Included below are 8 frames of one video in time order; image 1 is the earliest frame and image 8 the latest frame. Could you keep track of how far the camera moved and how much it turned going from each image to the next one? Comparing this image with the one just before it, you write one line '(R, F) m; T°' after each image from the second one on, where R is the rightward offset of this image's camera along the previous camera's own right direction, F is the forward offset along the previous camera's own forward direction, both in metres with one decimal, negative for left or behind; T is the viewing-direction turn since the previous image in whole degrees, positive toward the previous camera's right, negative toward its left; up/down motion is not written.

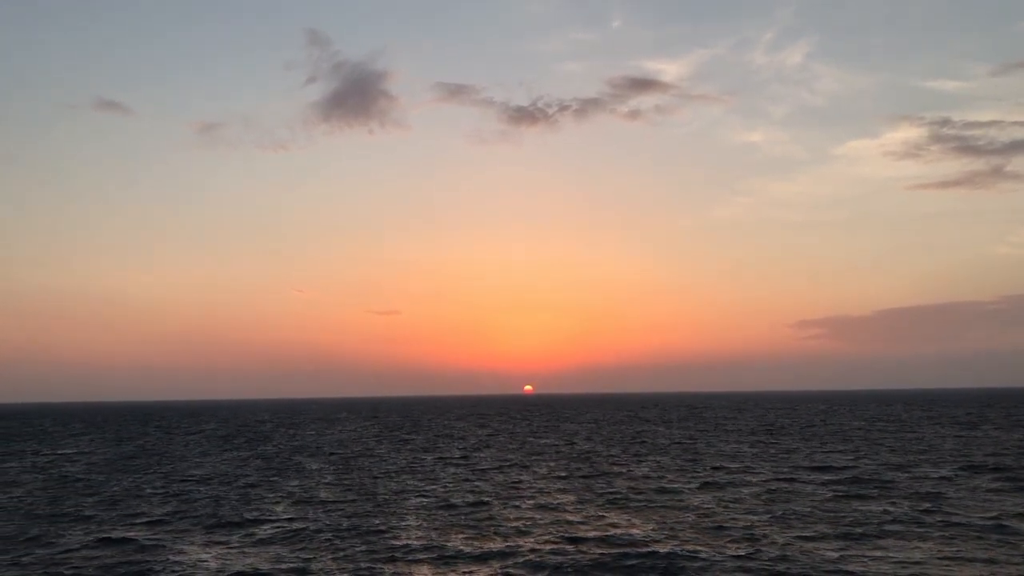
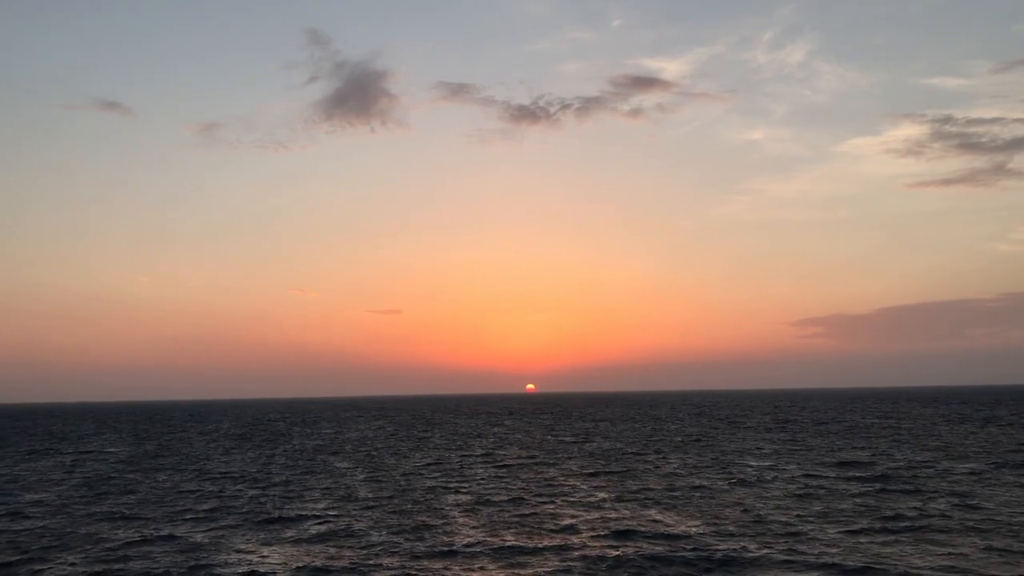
(-2.0, -0.6) m; 0°
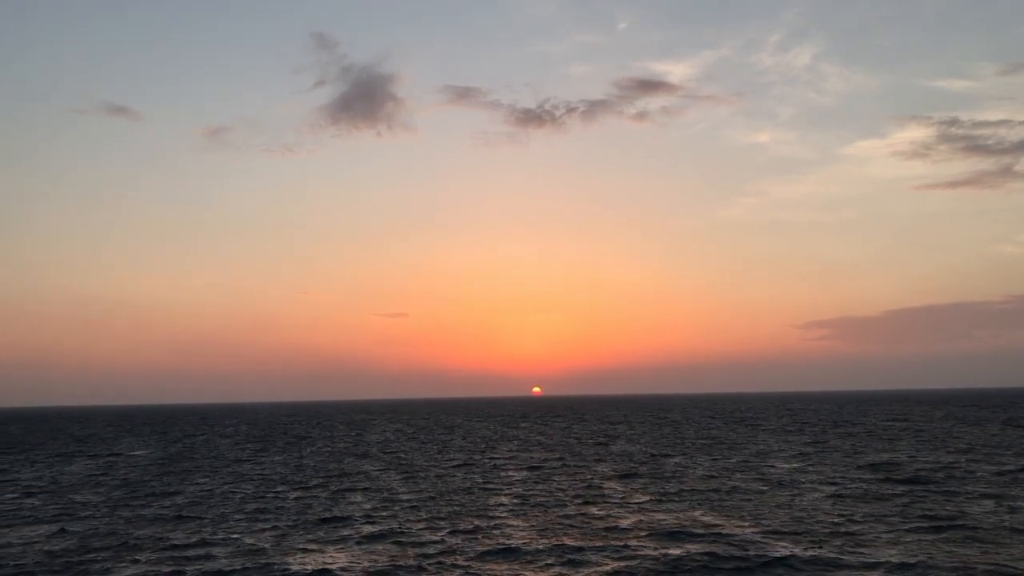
(-2.1, -0.6) m; 0°
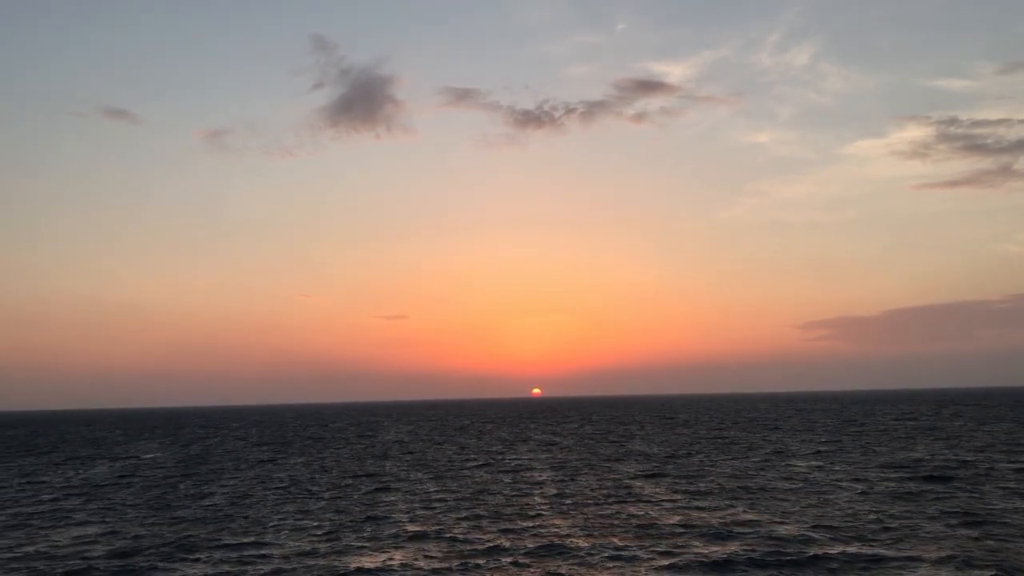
(-2.0, -0.4) m; 0°
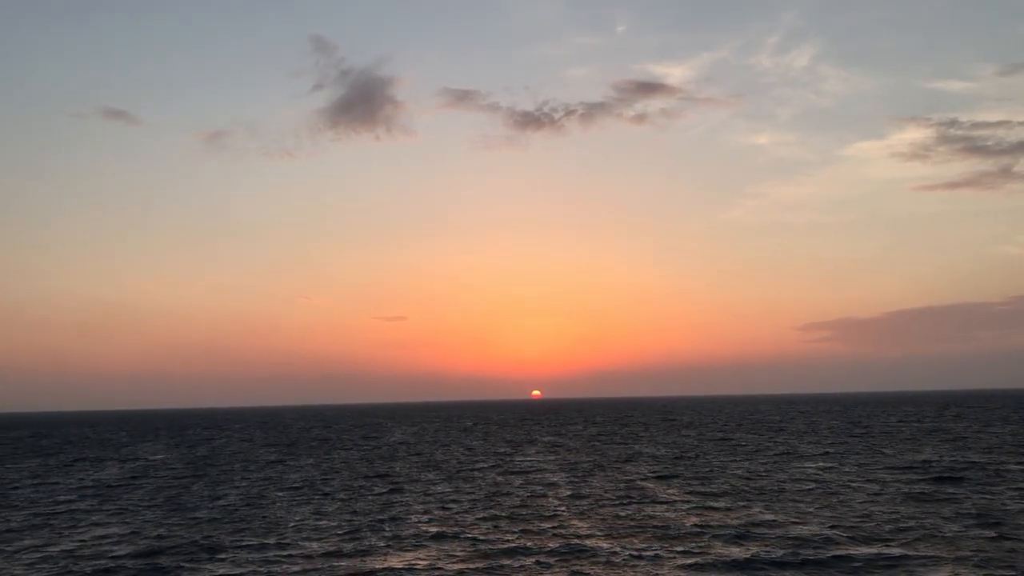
(+2.8, +0.4) m; 0°
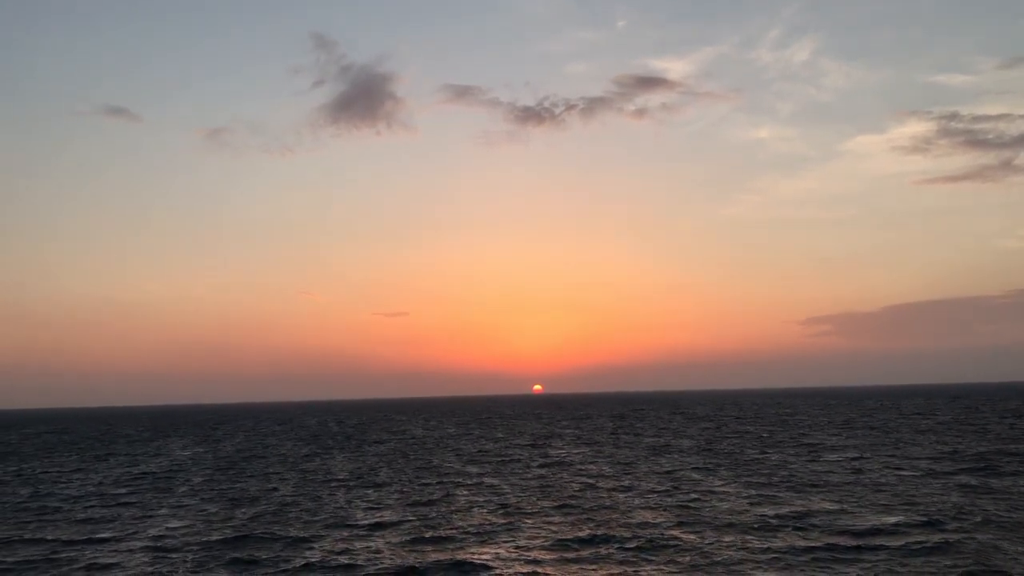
(-2.8, -0.6) m; 0°
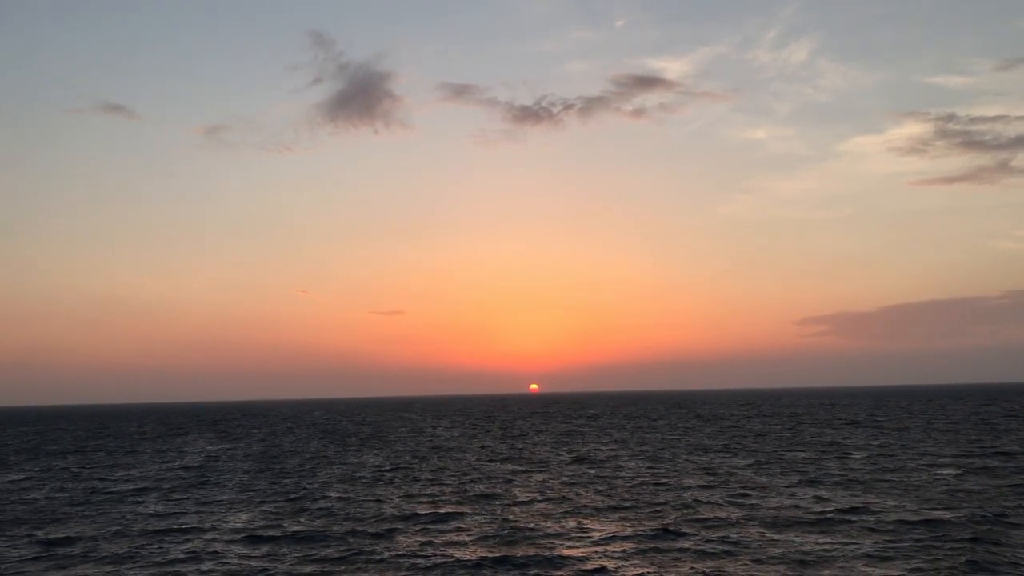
(-3.7, +0.5) m; 0°
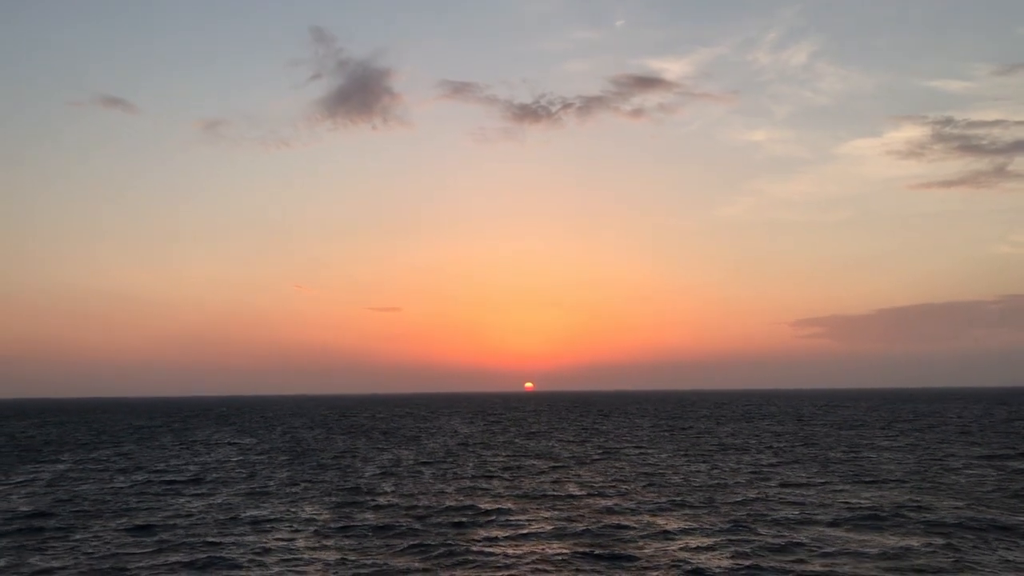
(-3.9, +0.9) m; 0°
